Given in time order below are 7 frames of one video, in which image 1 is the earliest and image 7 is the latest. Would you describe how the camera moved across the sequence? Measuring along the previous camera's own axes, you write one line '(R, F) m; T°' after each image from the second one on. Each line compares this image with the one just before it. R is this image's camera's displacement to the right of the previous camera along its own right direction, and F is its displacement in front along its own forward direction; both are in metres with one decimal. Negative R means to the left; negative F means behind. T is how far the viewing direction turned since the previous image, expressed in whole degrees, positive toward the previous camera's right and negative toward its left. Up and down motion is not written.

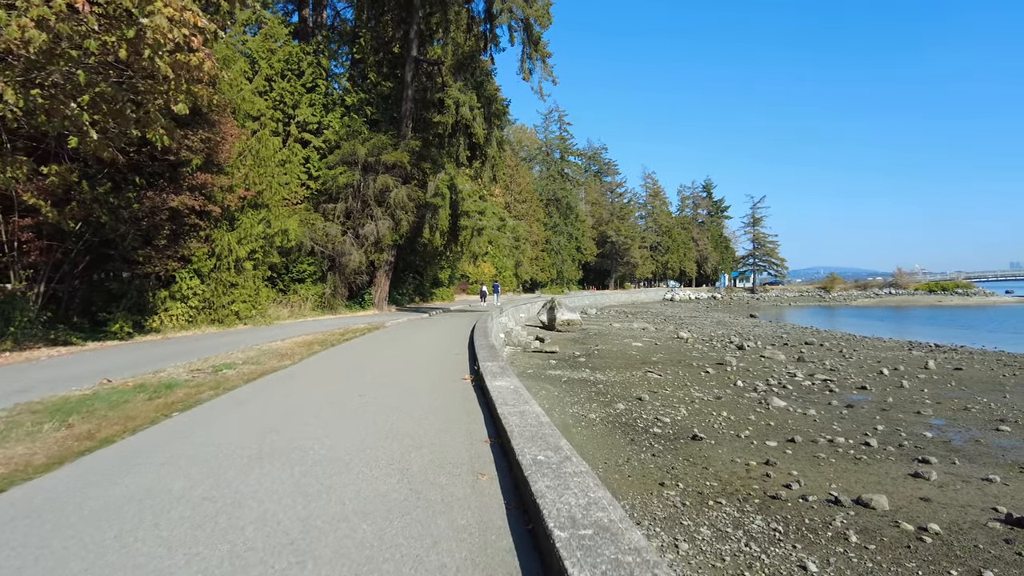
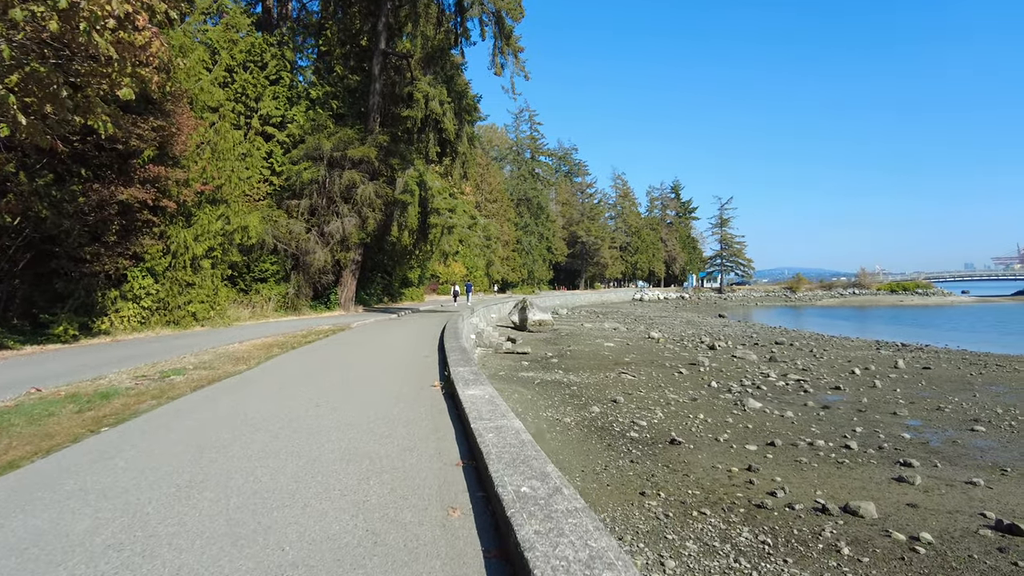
(0.0, +0.4) m; +3°
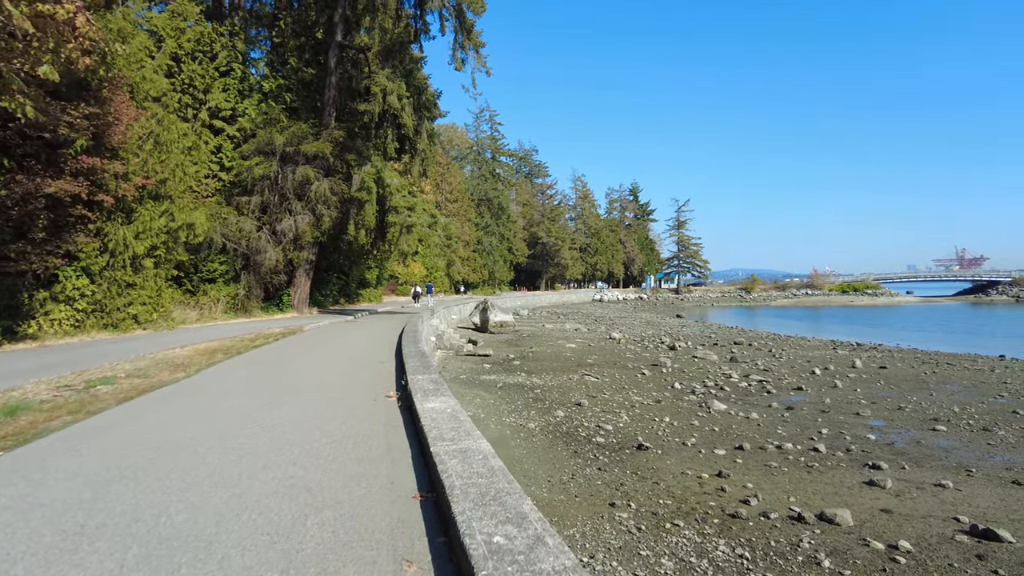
(0.0, +0.4) m; +3°
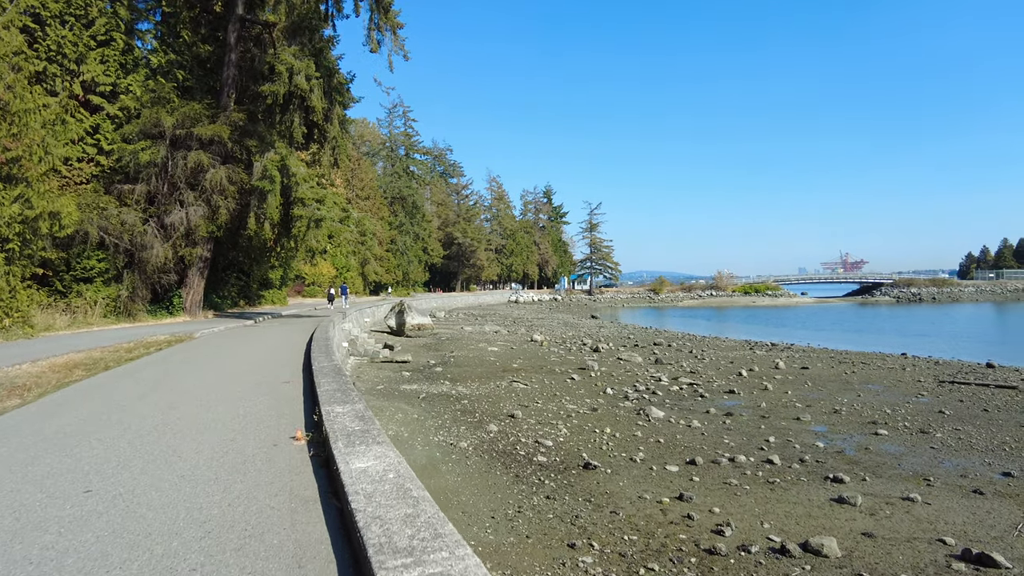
(-0.2, +1.1) m; +8°
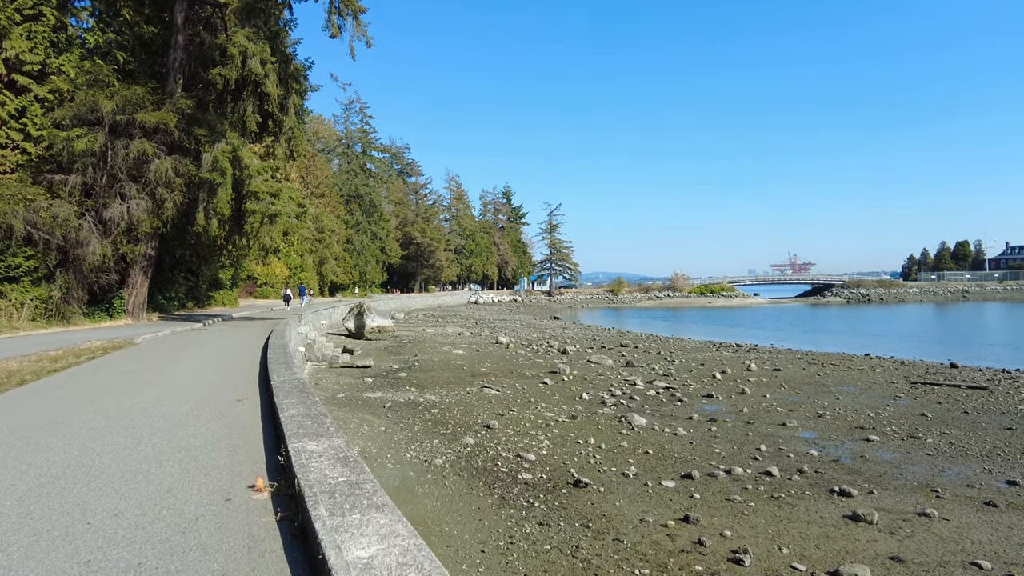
(-0.3, +0.7) m; +4°
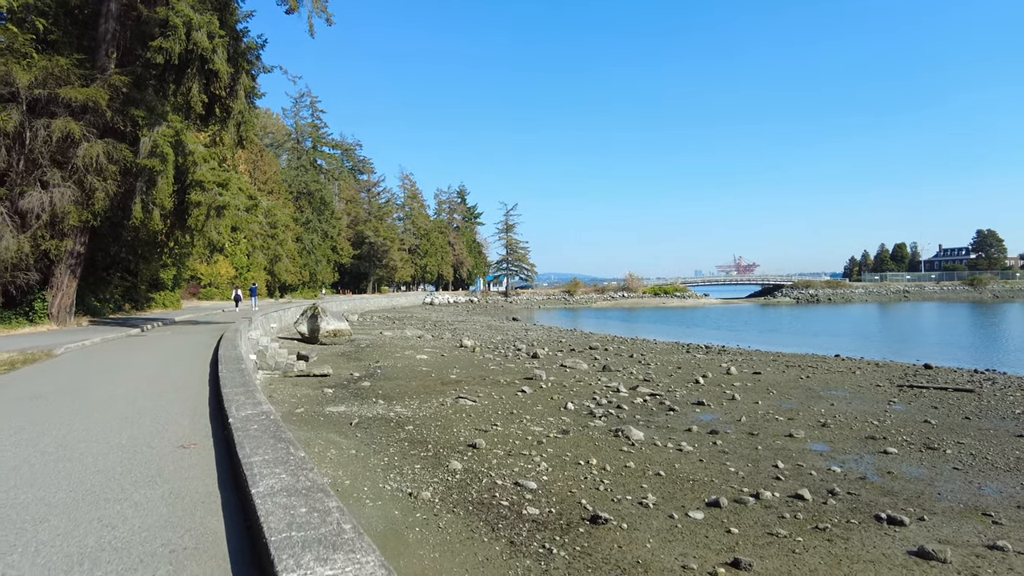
(-0.5, +1.1) m; +4°
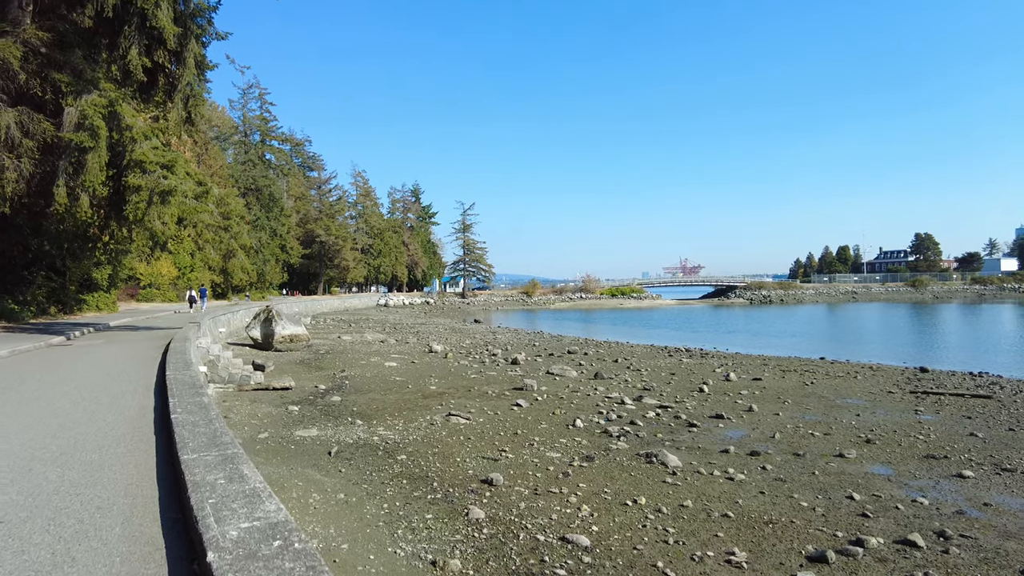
(-0.8, +1.6) m; +4°
